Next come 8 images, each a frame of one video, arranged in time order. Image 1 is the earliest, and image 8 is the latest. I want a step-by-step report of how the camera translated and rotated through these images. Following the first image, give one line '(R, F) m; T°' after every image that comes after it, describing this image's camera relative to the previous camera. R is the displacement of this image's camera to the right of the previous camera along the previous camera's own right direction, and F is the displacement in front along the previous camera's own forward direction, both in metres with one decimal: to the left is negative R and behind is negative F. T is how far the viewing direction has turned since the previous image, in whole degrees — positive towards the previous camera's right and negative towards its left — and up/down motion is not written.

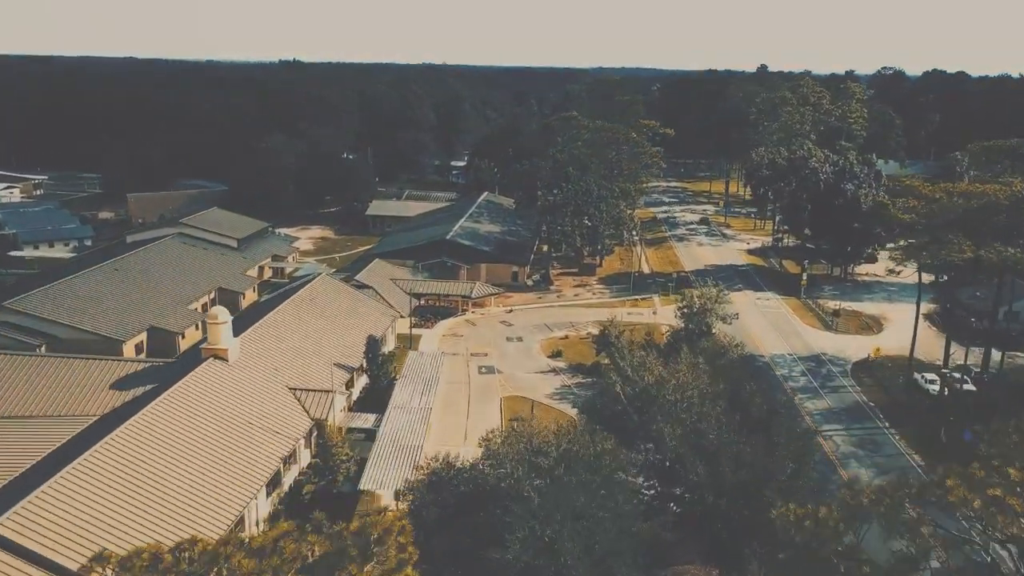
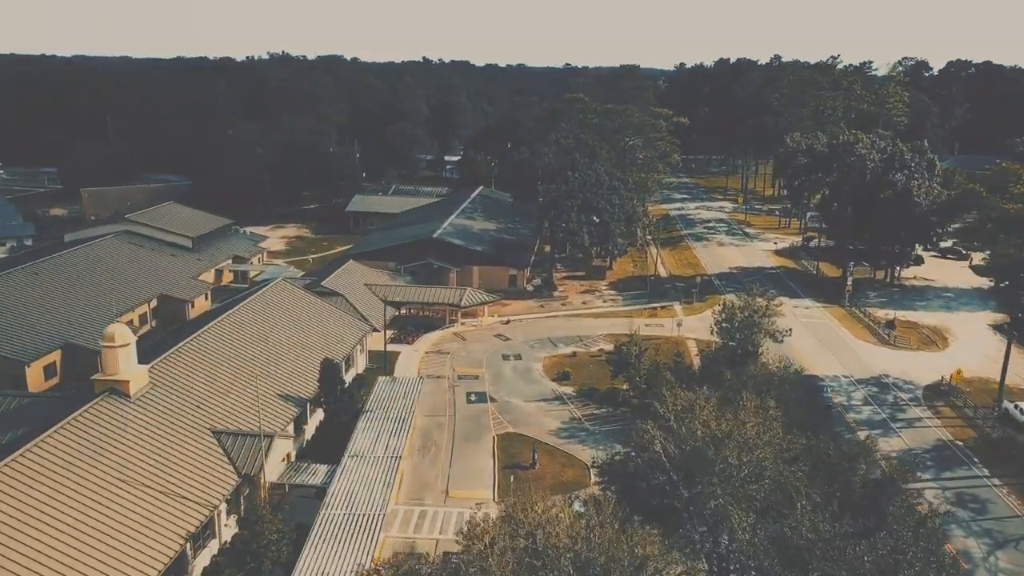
(+0.2, +13.3) m; 0°
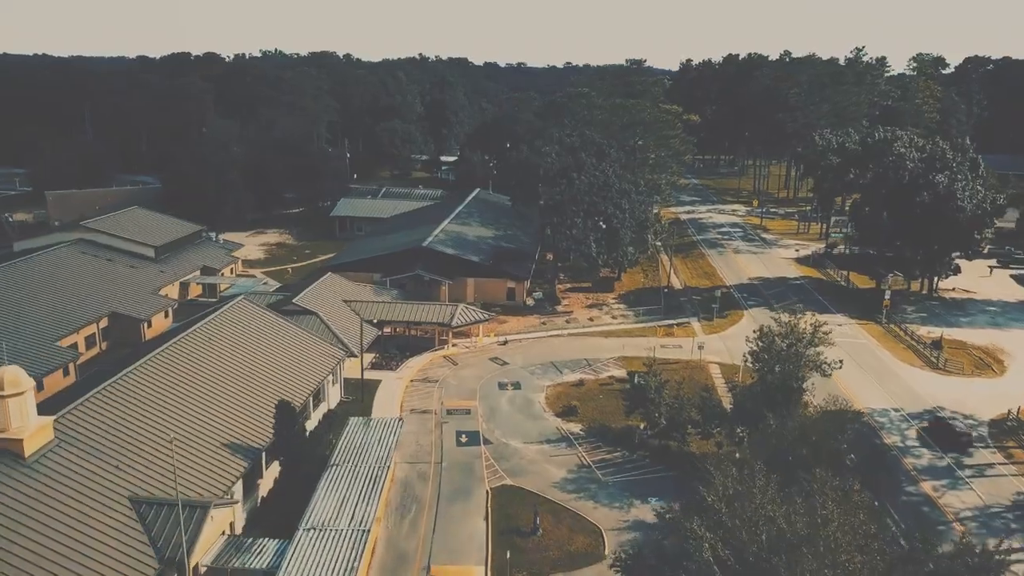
(+0.2, +8.5) m; 0°
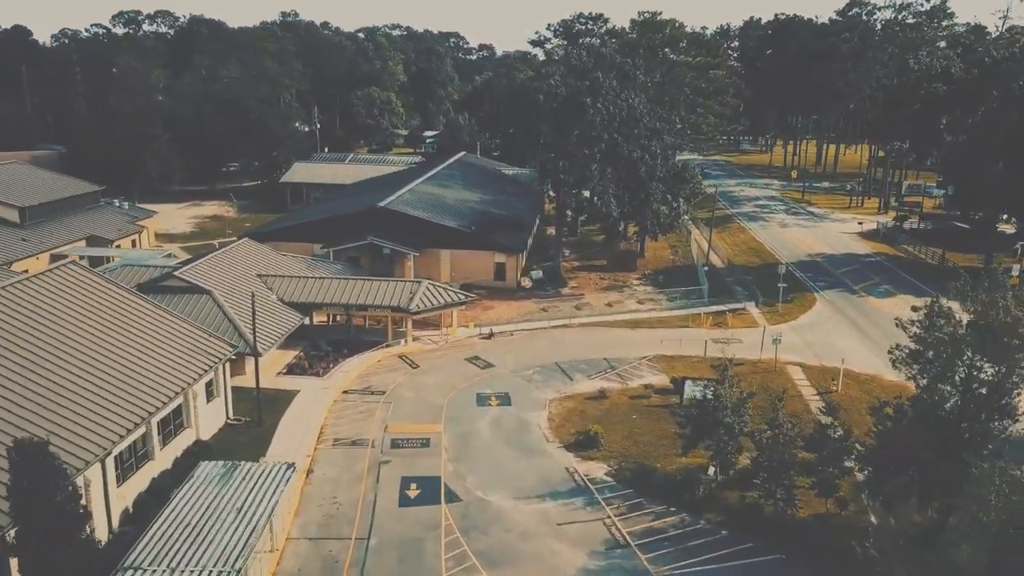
(+0.6, +19.7) m; 0°
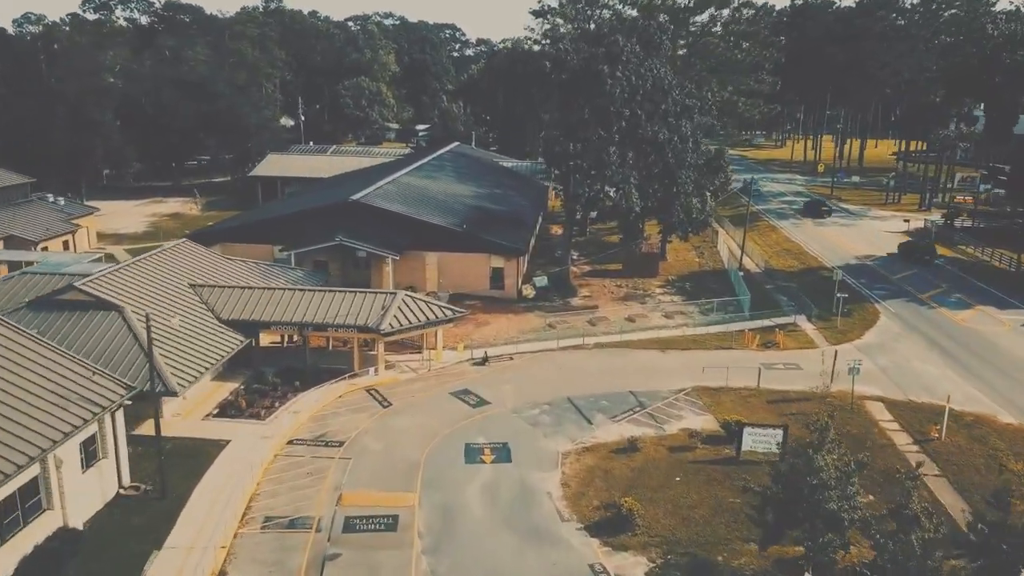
(0.0, +9.4) m; 0°
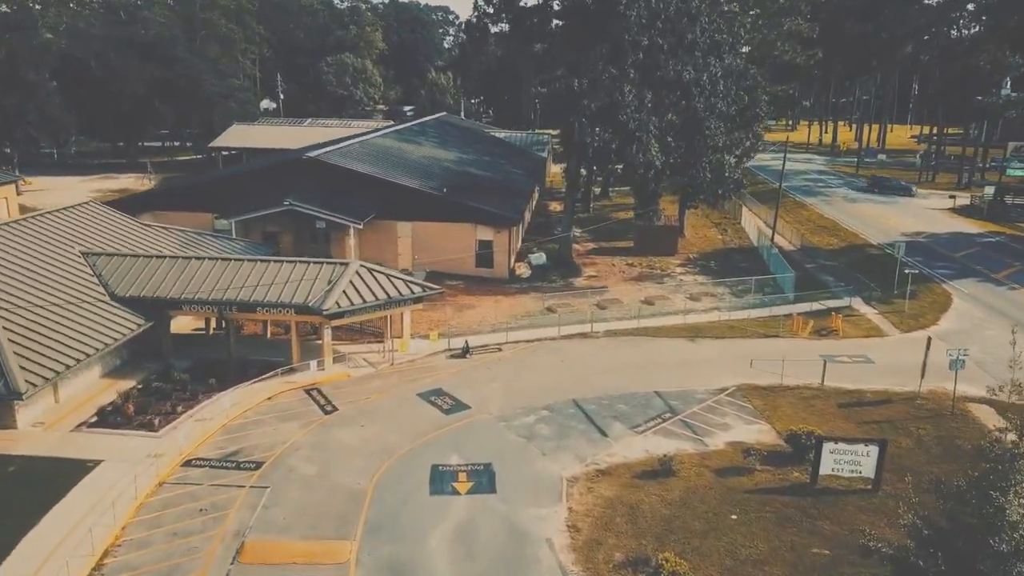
(+0.3, +8.2) m; 0°
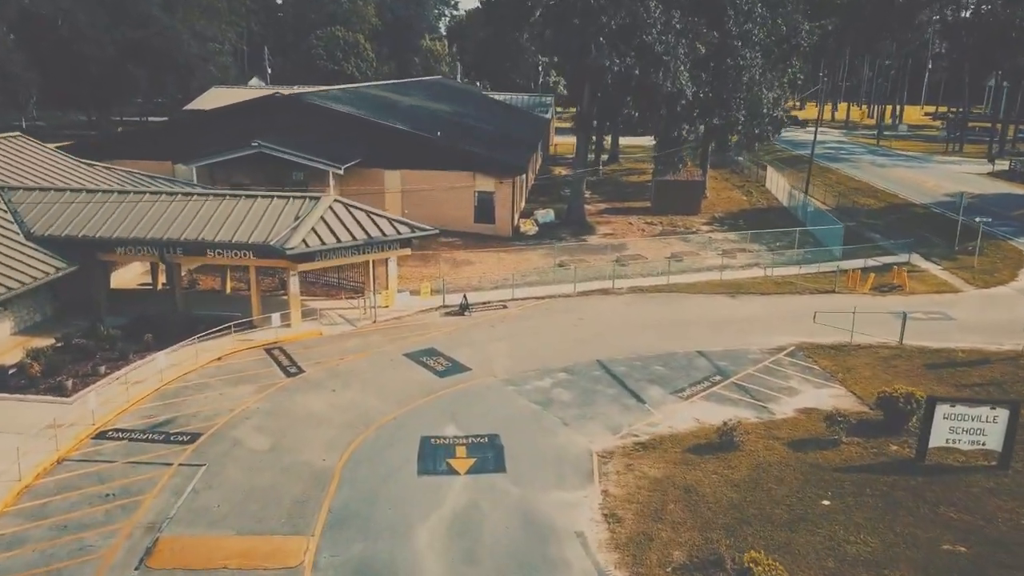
(-0.3, +4.8) m; 0°
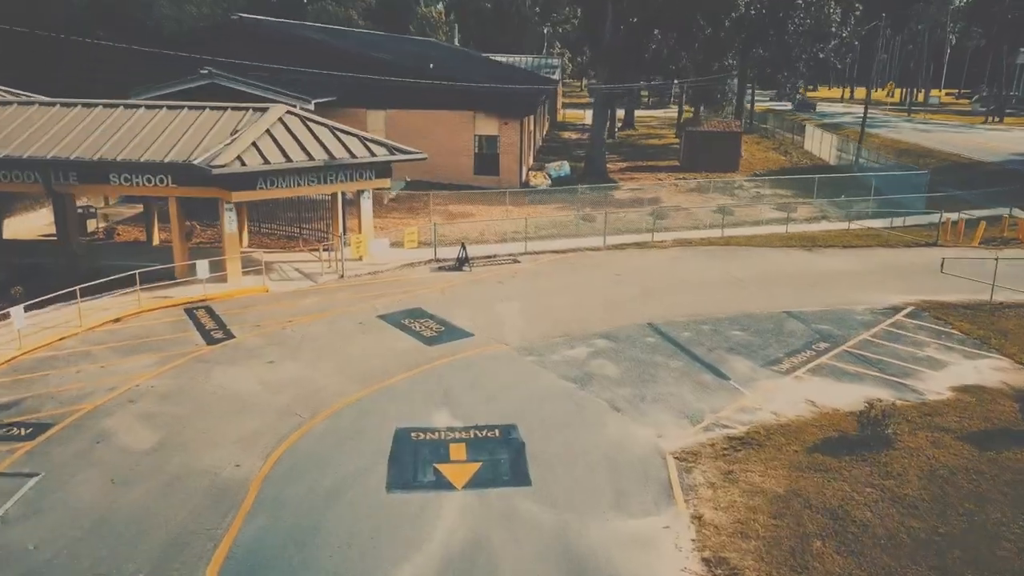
(-0.3, +5.7) m; 0°
